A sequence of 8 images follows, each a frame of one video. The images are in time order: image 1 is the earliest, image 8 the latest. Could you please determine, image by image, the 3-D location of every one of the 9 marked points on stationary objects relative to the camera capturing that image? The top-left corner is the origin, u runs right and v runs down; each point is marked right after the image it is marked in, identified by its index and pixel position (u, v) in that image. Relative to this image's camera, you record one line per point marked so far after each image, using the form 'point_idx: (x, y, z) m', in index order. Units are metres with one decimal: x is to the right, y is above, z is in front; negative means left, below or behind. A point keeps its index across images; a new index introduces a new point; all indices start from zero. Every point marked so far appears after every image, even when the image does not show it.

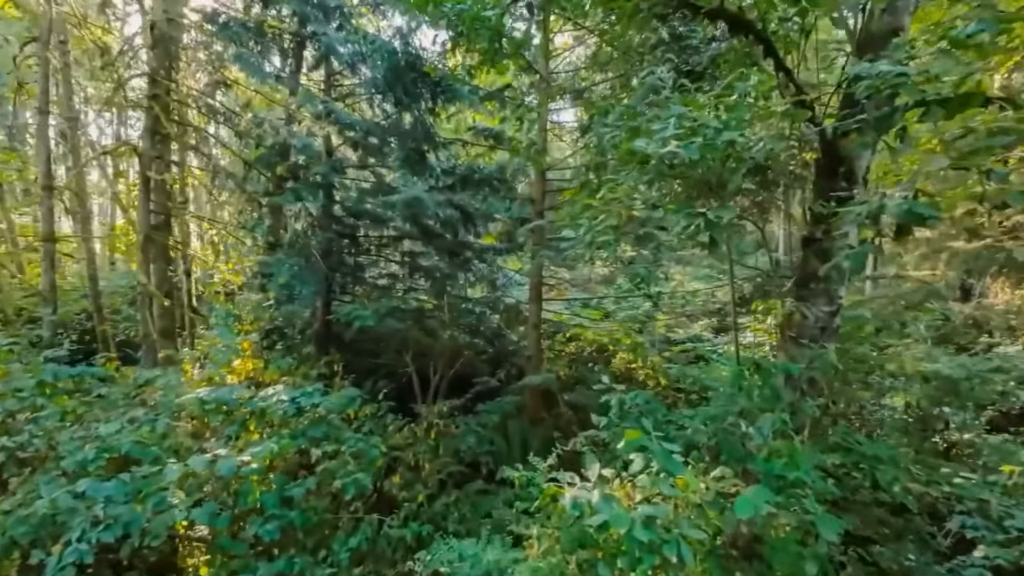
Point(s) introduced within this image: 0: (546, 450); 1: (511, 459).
0: (+0.4, -1.8, +5.2) m
1: (0.0, -1.8, +5.1) m
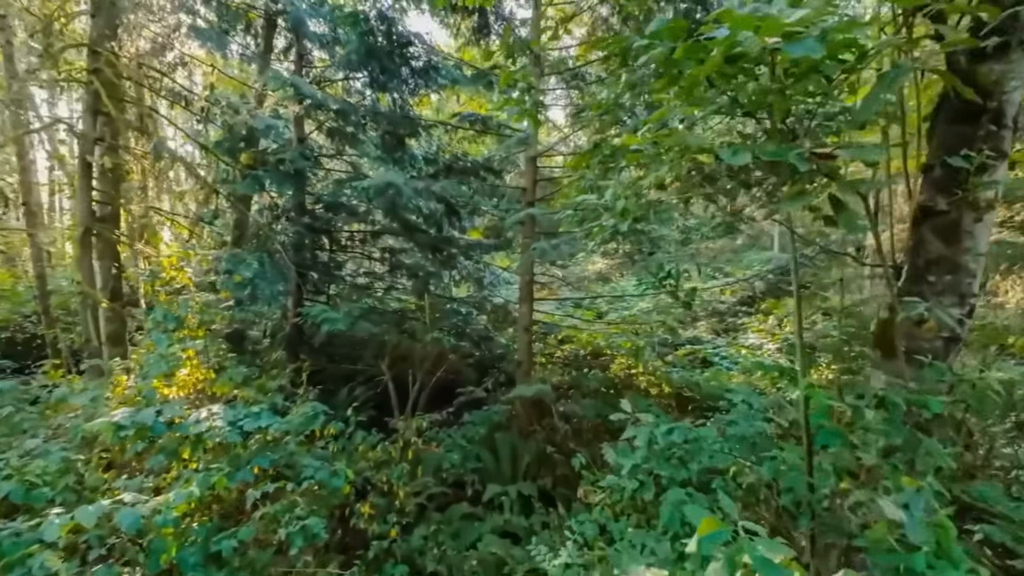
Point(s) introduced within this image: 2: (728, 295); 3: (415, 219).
0: (+0.2, -1.7, +4.7) m
1: (-0.1, -1.8, +4.6) m
2: (+2.6, -0.1, +5.7) m
3: (-1.2, +0.9, +6.3) m
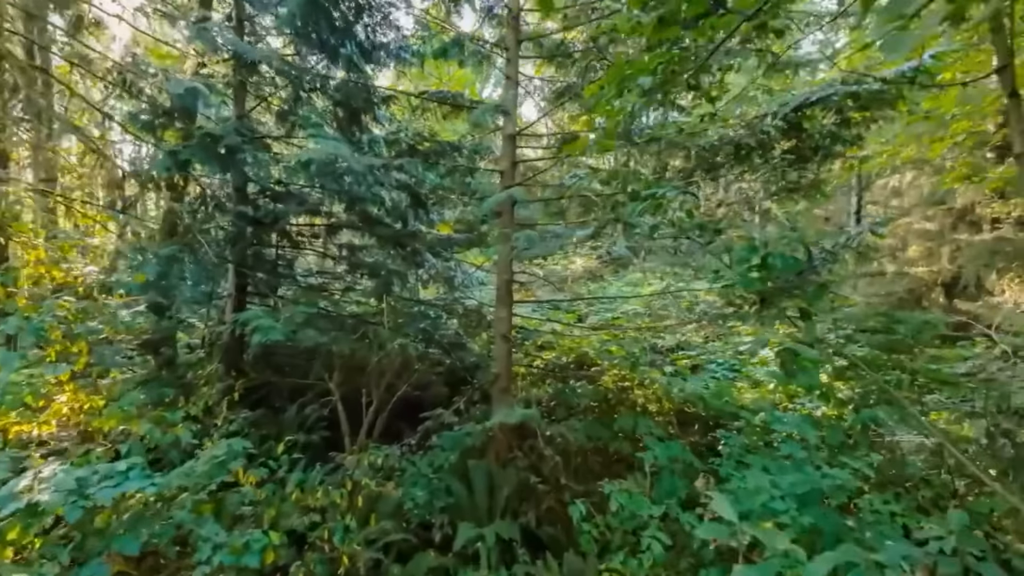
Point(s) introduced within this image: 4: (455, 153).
0: (+0.1, -1.7, +3.9) m
1: (-0.3, -1.8, +3.8) m
2: (+2.3, -0.1, +5.1) m
3: (-1.5, +0.9, +5.4) m
4: (-0.6, +1.5, +5.4) m
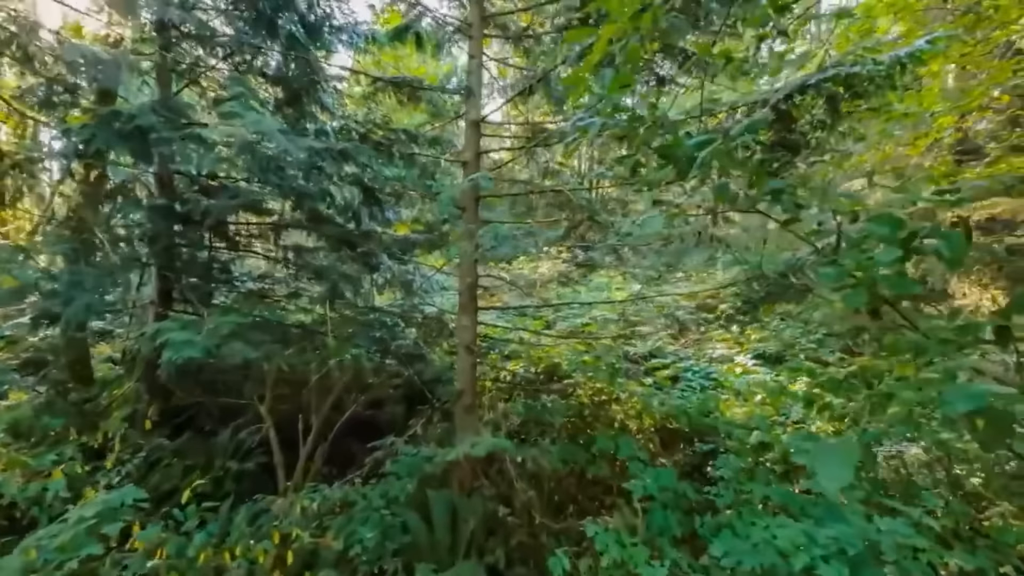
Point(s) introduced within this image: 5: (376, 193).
0: (-0.2, -1.8, +3.4) m
1: (-0.5, -1.9, +3.3) m
2: (+2.0, -0.1, +4.8) m
3: (-1.9, +0.9, +4.8) m
4: (-1.0, +1.5, +4.9) m
5: (-1.4, +1.0, +4.9) m
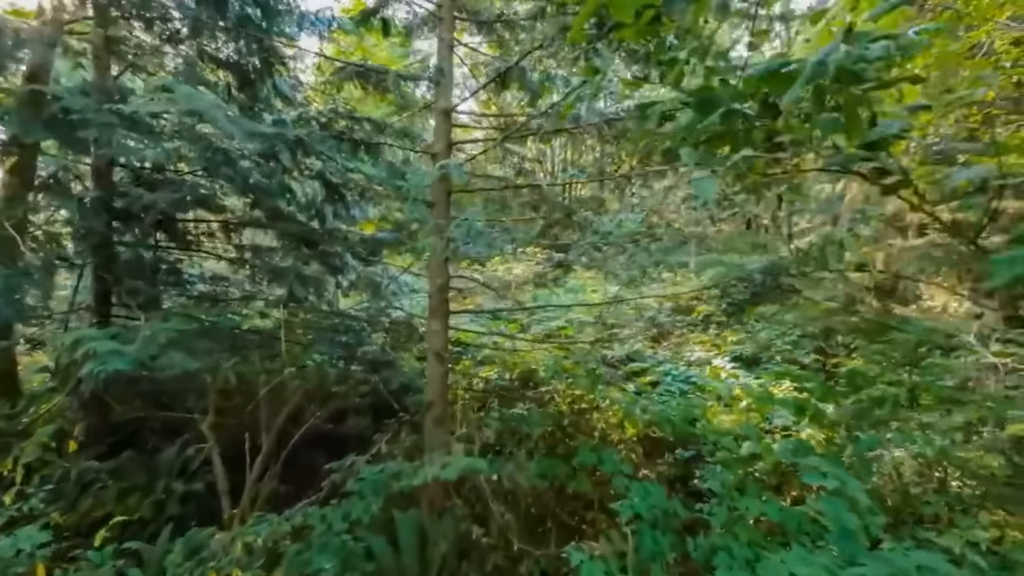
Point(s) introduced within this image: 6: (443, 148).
0: (-0.4, -1.8, +3.2) m
1: (-0.7, -1.9, +3.0) m
2: (+1.8, -0.1, +4.6) m
3: (-2.1, +0.8, +4.5) m
4: (-1.3, +1.4, +4.6) m
5: (-1.6, +0.9, +4.5) m
6: (-0.7, +1.3, +4.6) m
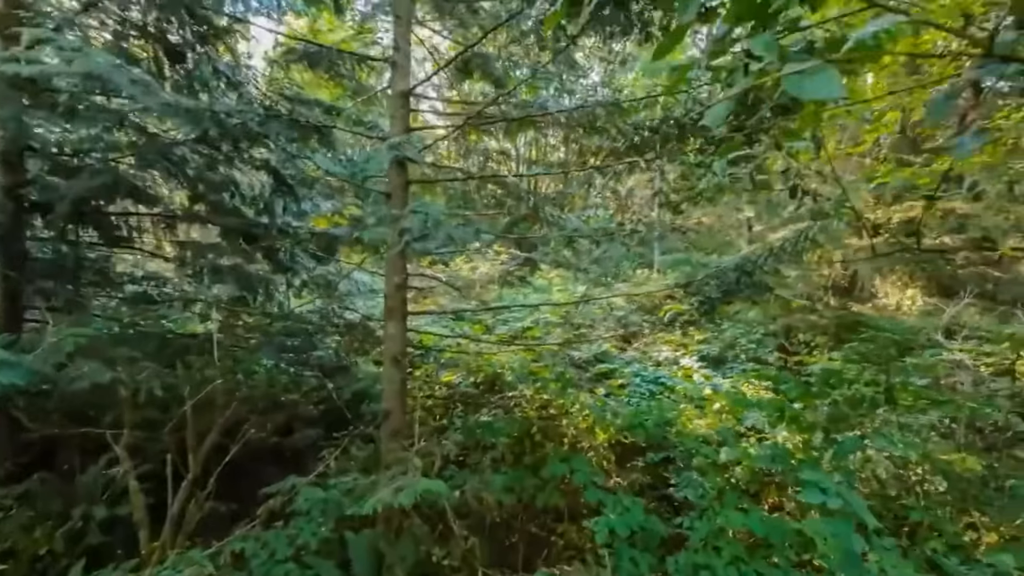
0: (-0.6, -1.8, +2.9) m
1: (-0.9, -1.9, +2.7) m
2: (+1.4, -0.1, +4.5) m
3: (-2.4, +0.8, +4.1) m
4: (-1.6, +1.4, +4.2) m
5: (-2.0, +0.9, +4.2) m
6: (-1.0, +1.3, +4.3) m
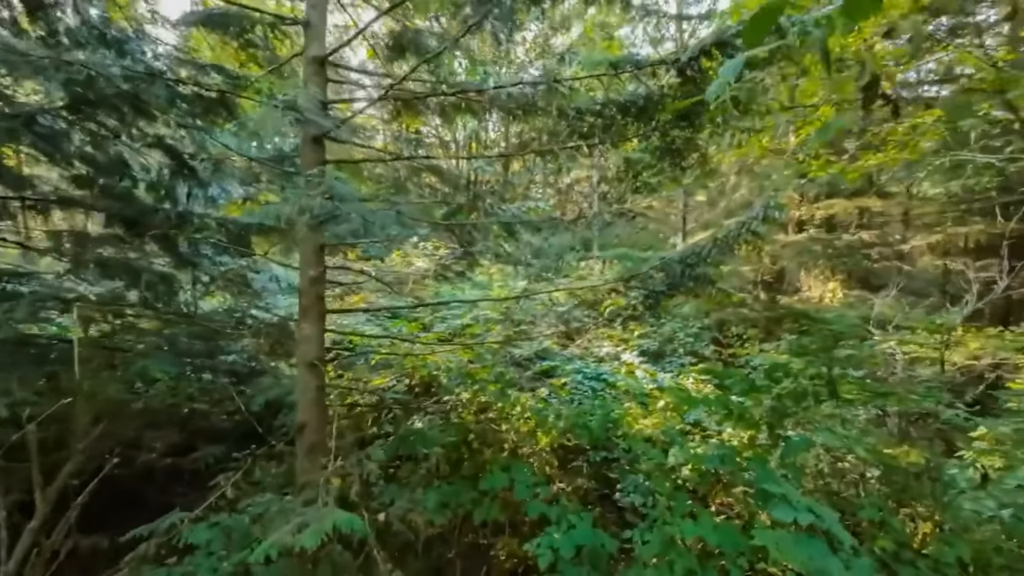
0: (-0.9, -1.8, +2.5) m
1: (-1.2, -1.8, +2.3) m
2: (+0.9, 0.0, +4.4) m
3: (-2.9, +0.9, +3.4) m
4: (-2.1, +1.5, +3.7) m
5: (-2.5, +1.0, +3.6) m
6: (-1.5, +1.3, +3.9) m
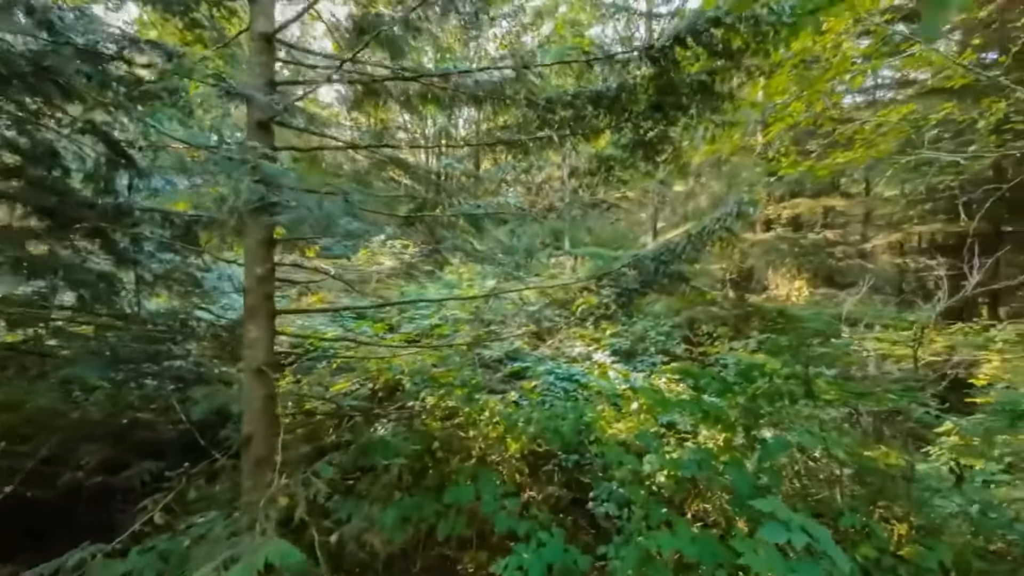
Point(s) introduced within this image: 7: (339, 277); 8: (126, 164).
0: (-1.1, -1.7, +2.3) m
1: (-1.4, -1.8, +2.1) m
2: (+0.6, 0.0, +4.2) m
3: (-3.2, +0.9, +3.1) m
4: (-2.3, +1.5, +3.4) m
5: (-2.7, +1.0, +3.3) m
6: (-1.8, +1.4, +3.6) m
7: (-1.5, +0.1, +4.1) m
8: (-2.7, +0.9, +3.4) m
